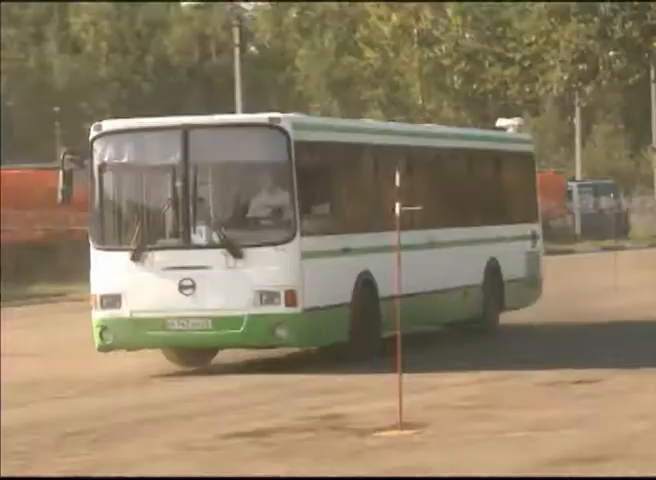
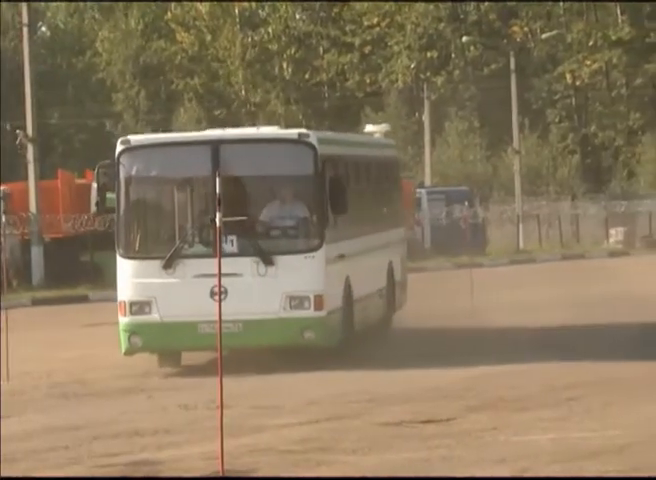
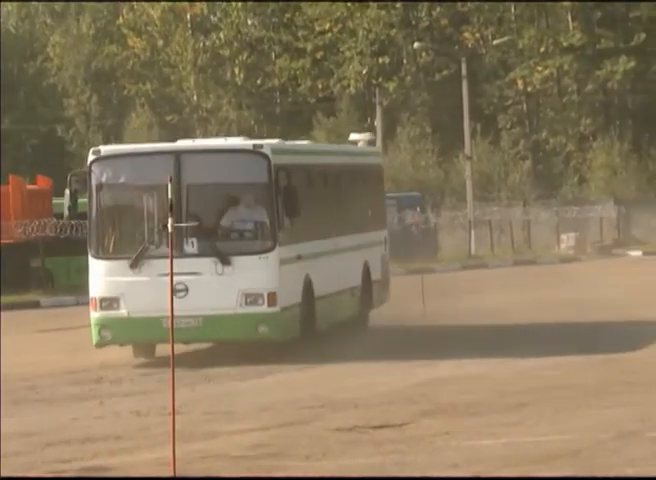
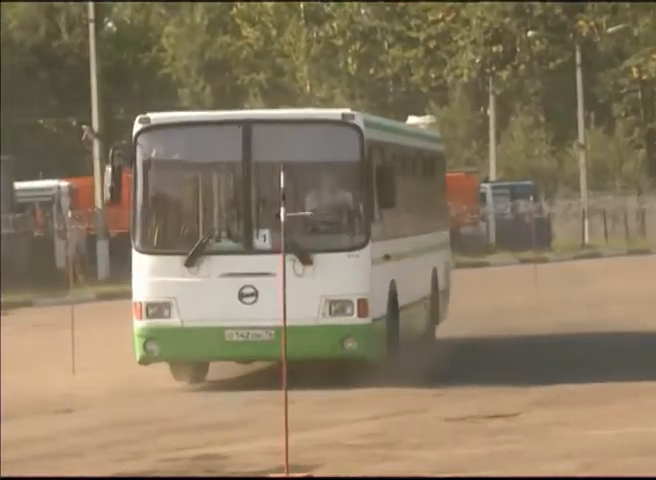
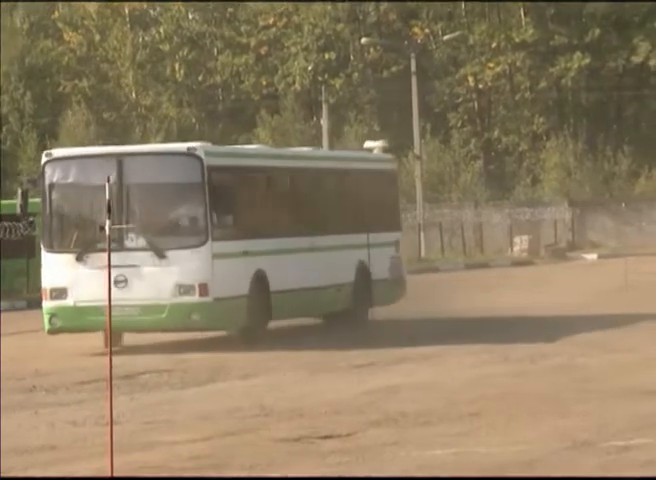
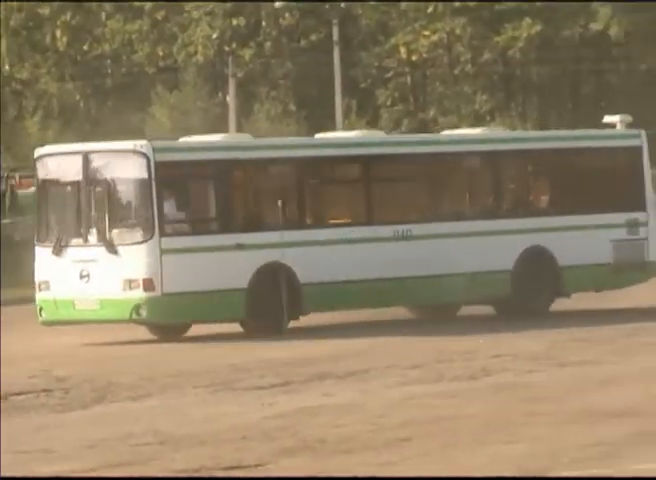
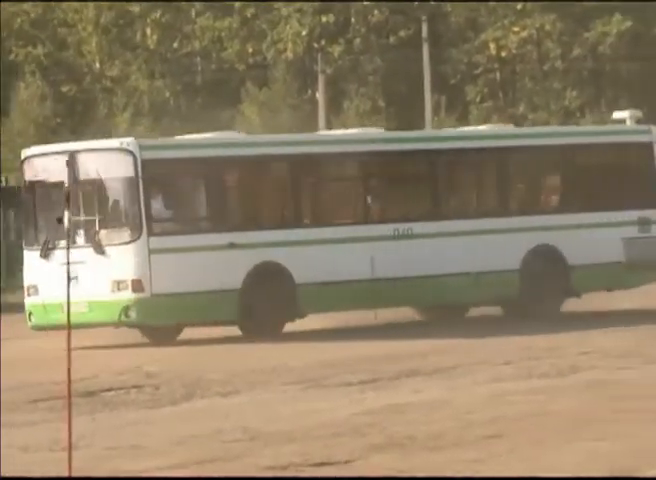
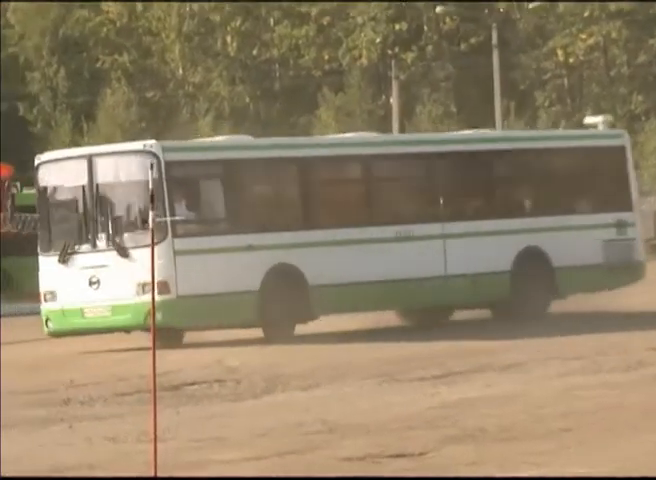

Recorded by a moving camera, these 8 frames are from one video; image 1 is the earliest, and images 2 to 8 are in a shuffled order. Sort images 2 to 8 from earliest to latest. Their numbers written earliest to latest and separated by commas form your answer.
4, 2, 3, 5, 8, 7, 6
